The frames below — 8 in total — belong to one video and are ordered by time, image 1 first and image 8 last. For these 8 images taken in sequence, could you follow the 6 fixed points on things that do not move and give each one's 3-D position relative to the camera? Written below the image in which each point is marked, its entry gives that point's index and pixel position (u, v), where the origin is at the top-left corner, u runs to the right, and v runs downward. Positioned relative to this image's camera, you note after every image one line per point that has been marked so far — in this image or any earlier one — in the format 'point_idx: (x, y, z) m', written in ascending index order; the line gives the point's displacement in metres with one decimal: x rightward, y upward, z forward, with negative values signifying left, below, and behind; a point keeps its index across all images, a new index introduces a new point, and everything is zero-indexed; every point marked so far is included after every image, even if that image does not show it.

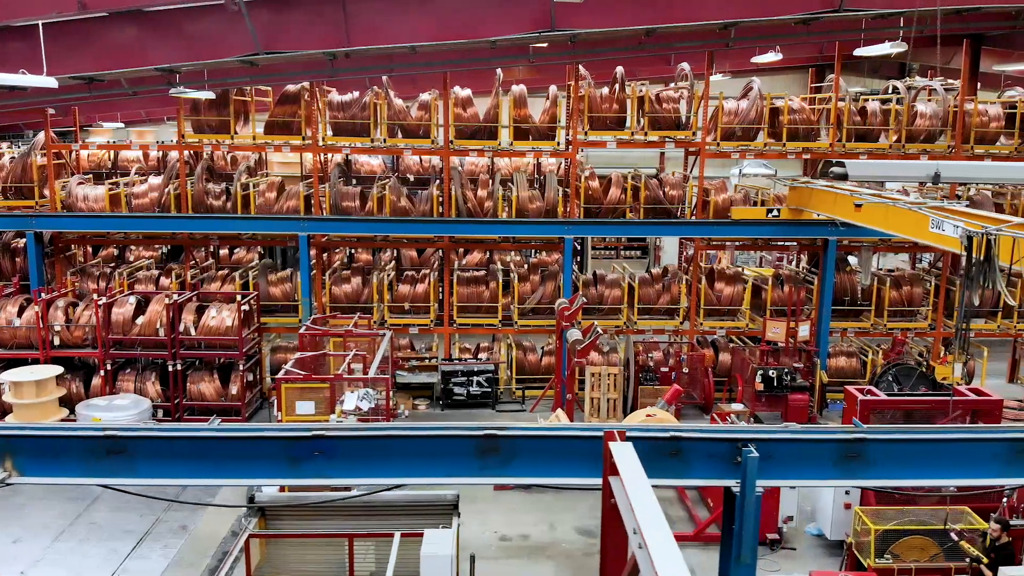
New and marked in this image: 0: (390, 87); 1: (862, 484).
0: (-1.6, +2.6, +11.2) m
1: (+1.5, -0.8, +3.8) m
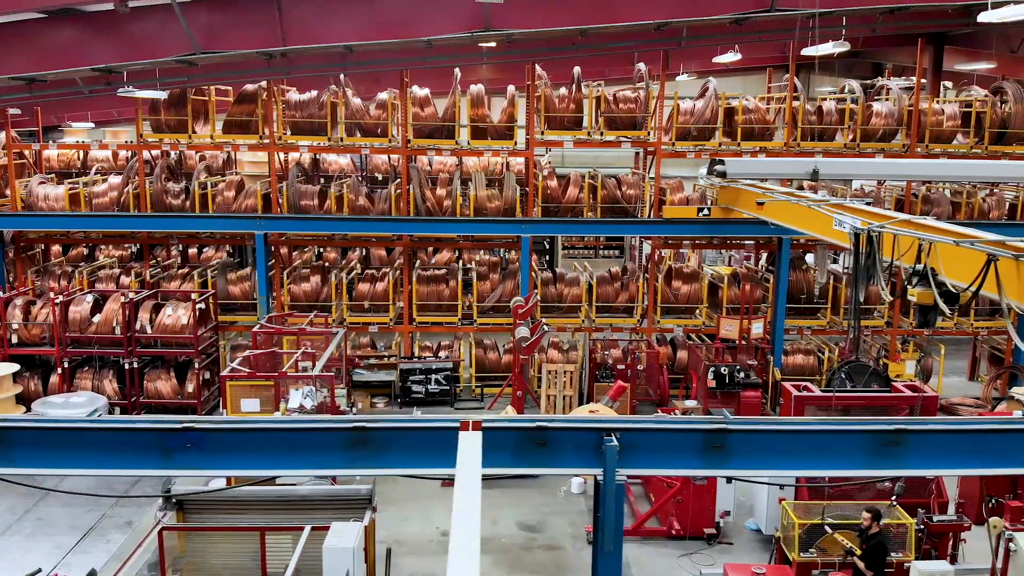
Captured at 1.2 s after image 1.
0: (-2.1, +2.6, +11.3) m
1: (+0.9, -0.8, +3.9) m
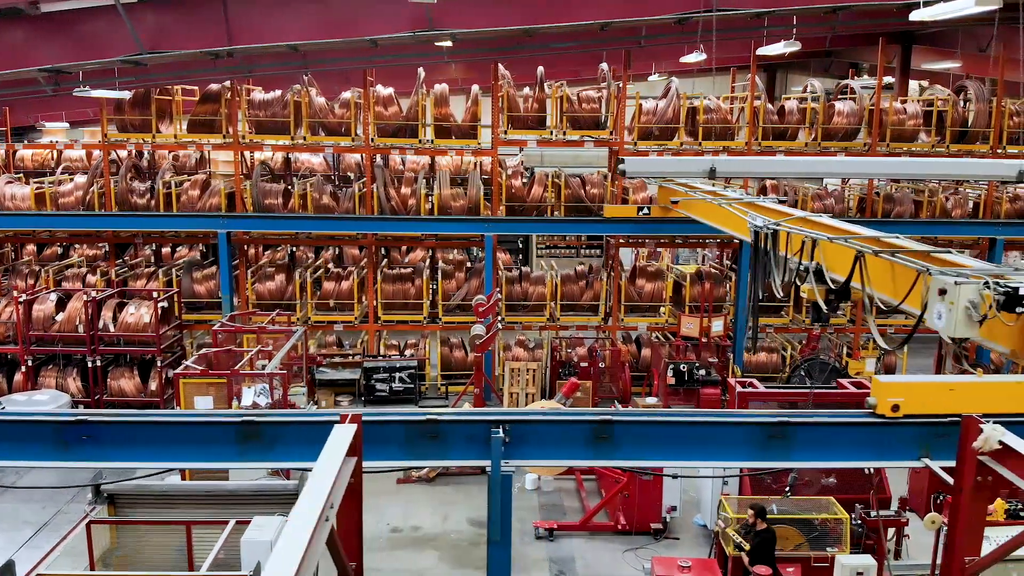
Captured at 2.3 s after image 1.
0: (-2.6, +2.6, +11.3) m
1: (+0.4, -0.8, +3.9) m
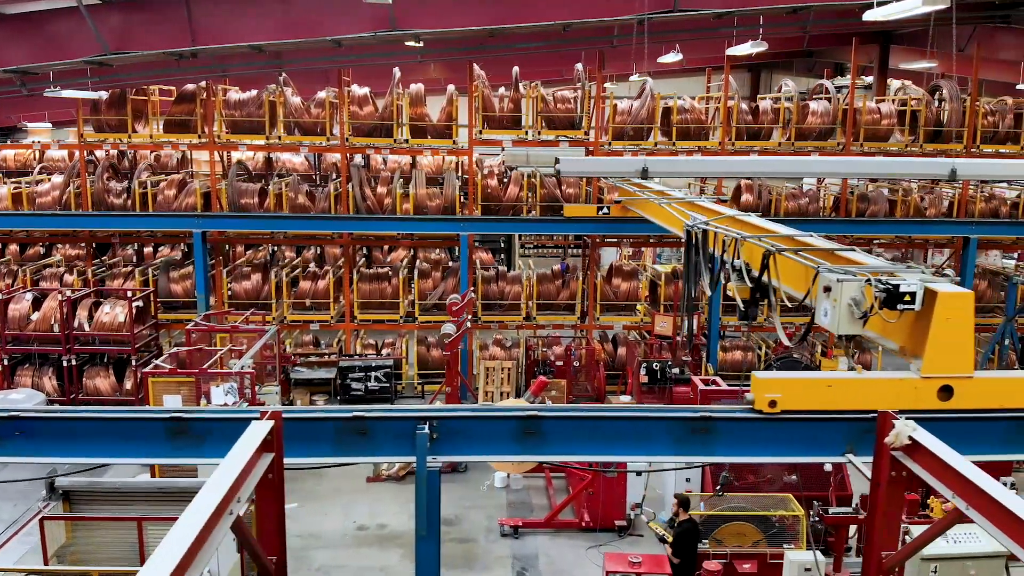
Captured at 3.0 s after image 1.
0: (-2.9, +2.6, +11.4) m
1: (+0.1, -0.8, +4.0) m
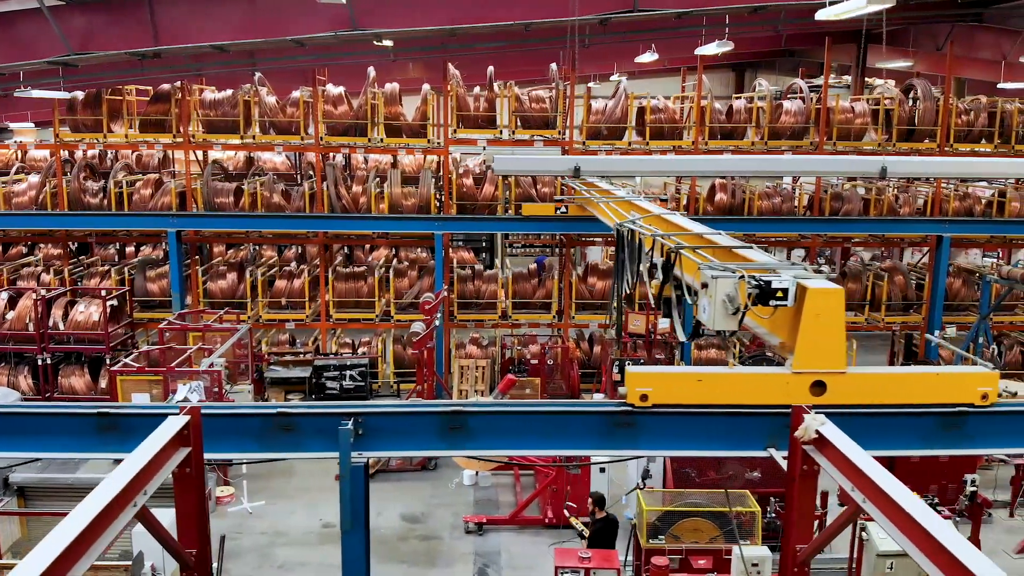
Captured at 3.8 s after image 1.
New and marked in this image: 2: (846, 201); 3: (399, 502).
0: (-3.3, +2.7, +11.4) m
1: (-0.2, -0.8, +4.0) m
2: (+4.6, +1.2, +12.1) m
3: (-1.1, -2.2, +8.8) m
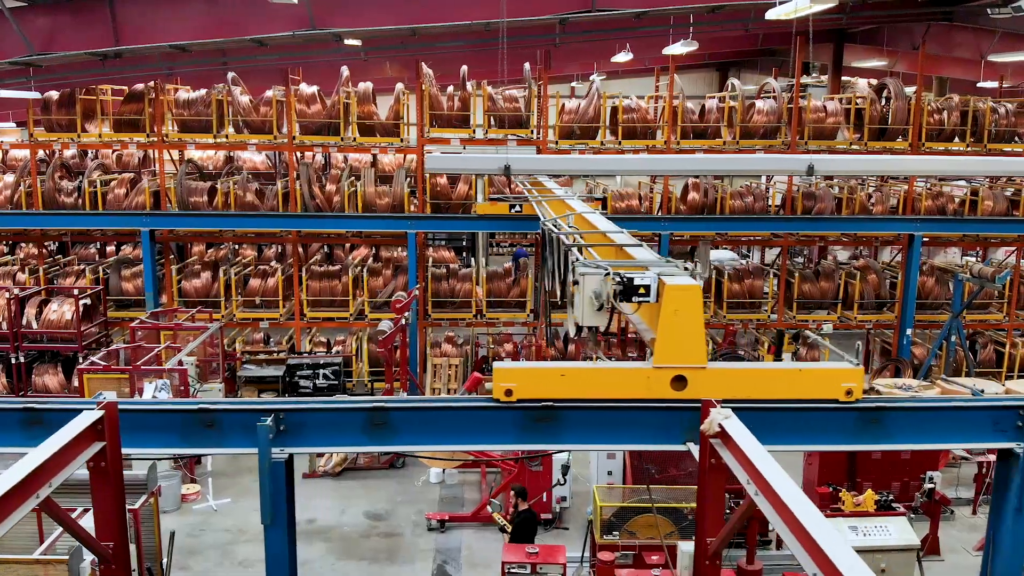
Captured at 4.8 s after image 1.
0: (-3.6, +2.7, +11.5) m
1: (-0.6, -0.8, +4.1) m
2: (+4.3, +1.2, +12.1) m
3: (-1.5, -2.1, +8.9) m
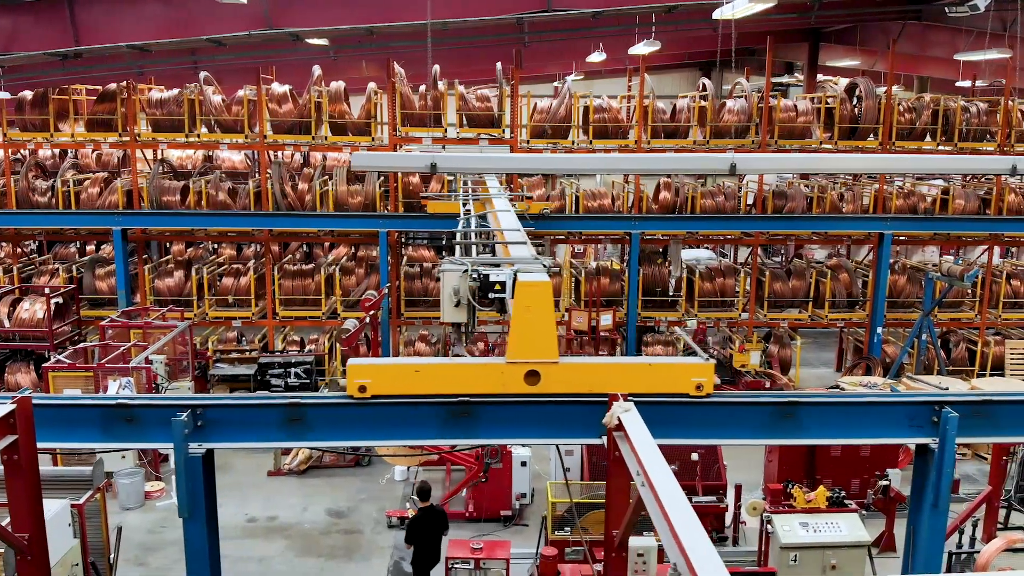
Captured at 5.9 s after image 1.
0: (-4.0, +2.7, +11.5) m
1: (-1.0, -0.7, +4.1) m
2: (+3.9, +1.2, +12.2) m
3: (-1.9, -2.1, +8.9) m
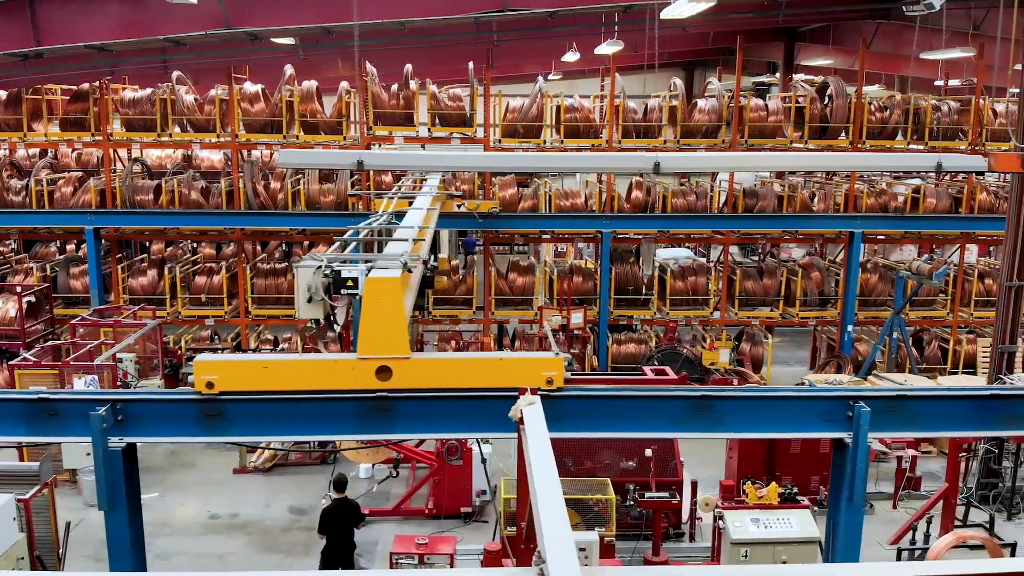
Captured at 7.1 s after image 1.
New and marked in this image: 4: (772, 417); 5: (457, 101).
0: (-4.4, +2.7, +11.6) m
1: (-1.4, -0.7, +4.2) m
2: (+3.5, +1.3, +12.2) m
3: (-2.3, -2.1, +9.0) m
4: (+1.3, -0.6, +4.4) m
5: (-0.7, +2.5, +11.8) m
